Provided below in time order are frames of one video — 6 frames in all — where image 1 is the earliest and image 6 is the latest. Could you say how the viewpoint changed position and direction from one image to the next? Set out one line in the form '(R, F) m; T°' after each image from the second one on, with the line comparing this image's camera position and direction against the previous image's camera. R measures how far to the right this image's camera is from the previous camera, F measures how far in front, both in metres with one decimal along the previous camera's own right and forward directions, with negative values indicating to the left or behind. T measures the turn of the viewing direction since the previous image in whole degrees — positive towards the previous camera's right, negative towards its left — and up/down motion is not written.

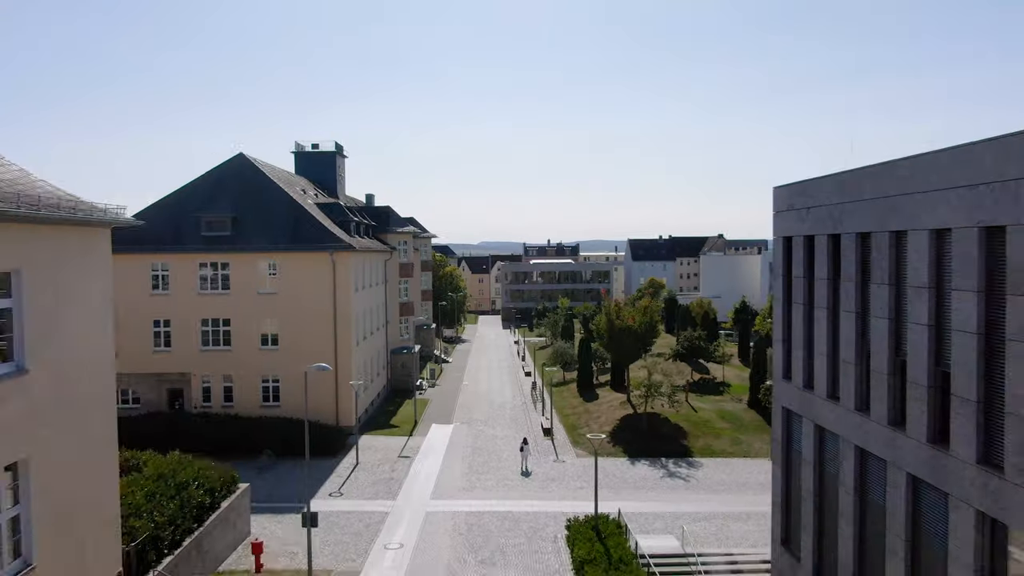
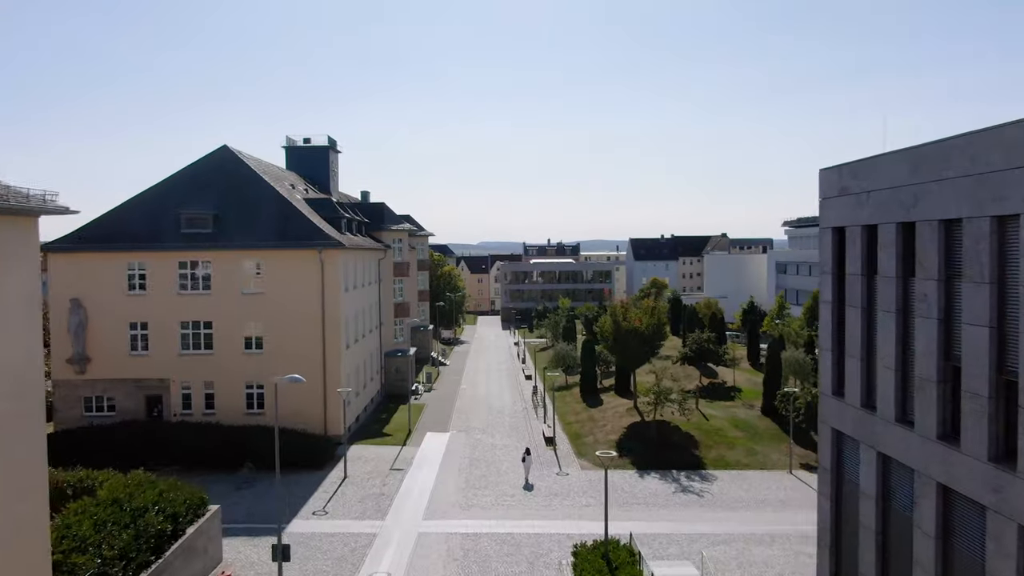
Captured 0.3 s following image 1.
(0.0, +2.2) m; 0°
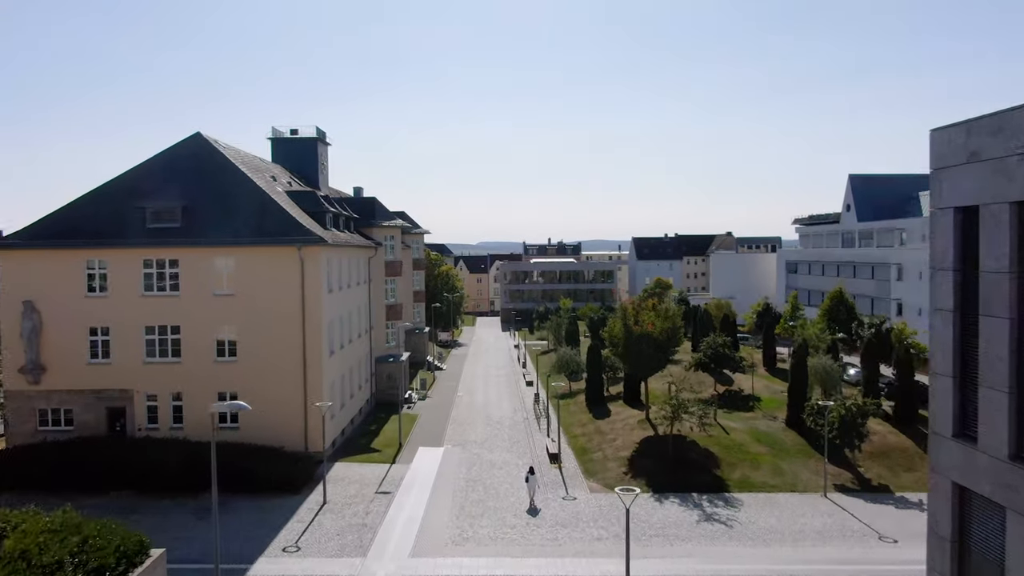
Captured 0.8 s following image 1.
(0.0, +3.3) m; 0°
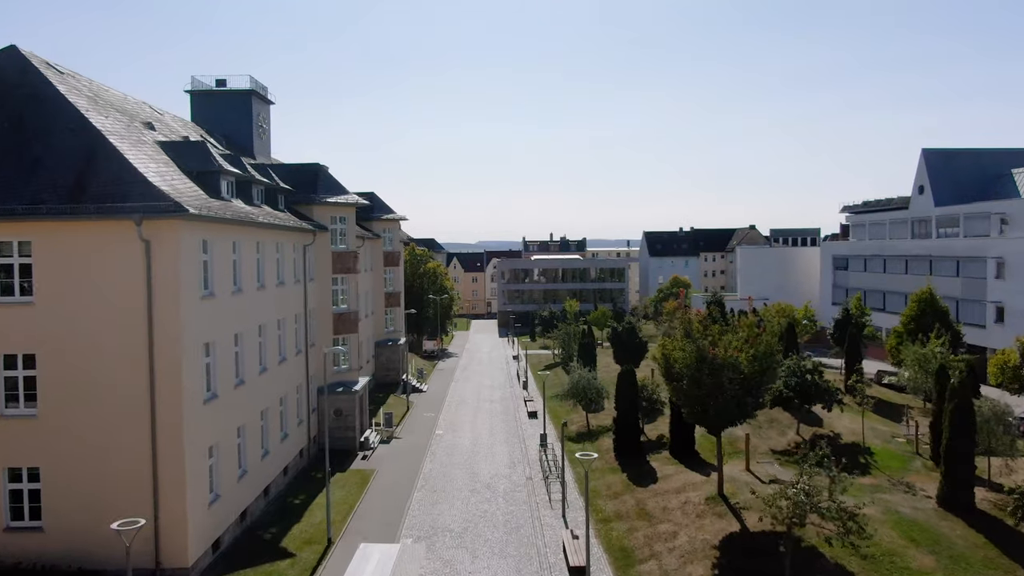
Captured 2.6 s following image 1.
(+0.1, +12.9) m; 0°
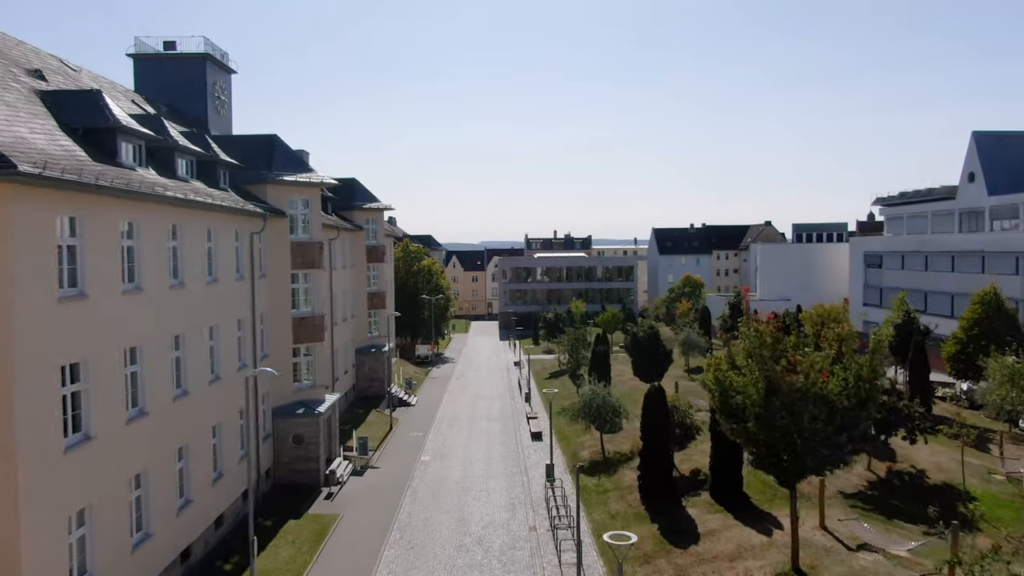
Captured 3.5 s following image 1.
(+0.1, +6.1) m; 0°
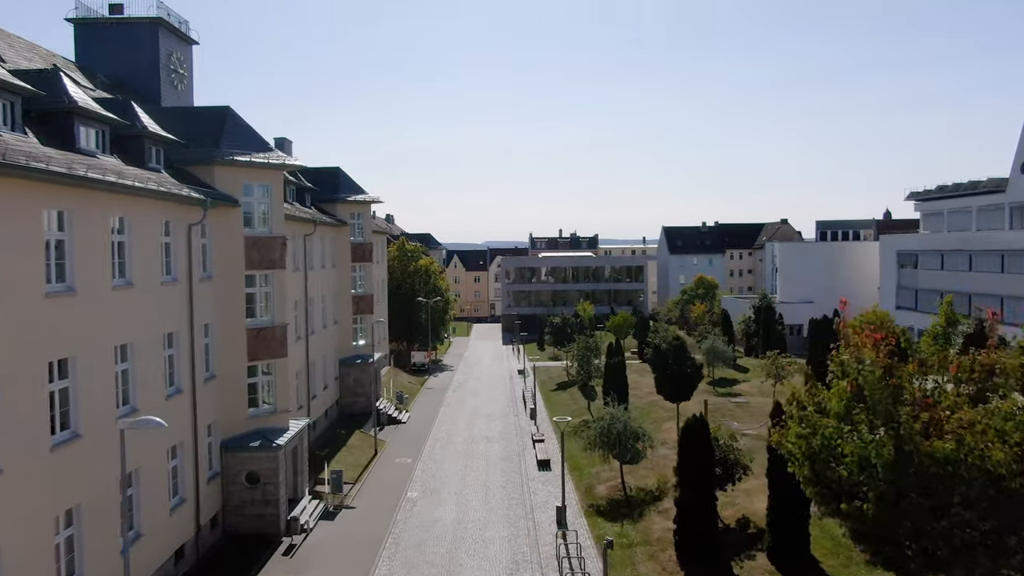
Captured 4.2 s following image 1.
(0.0, +4.9) m; 0°
